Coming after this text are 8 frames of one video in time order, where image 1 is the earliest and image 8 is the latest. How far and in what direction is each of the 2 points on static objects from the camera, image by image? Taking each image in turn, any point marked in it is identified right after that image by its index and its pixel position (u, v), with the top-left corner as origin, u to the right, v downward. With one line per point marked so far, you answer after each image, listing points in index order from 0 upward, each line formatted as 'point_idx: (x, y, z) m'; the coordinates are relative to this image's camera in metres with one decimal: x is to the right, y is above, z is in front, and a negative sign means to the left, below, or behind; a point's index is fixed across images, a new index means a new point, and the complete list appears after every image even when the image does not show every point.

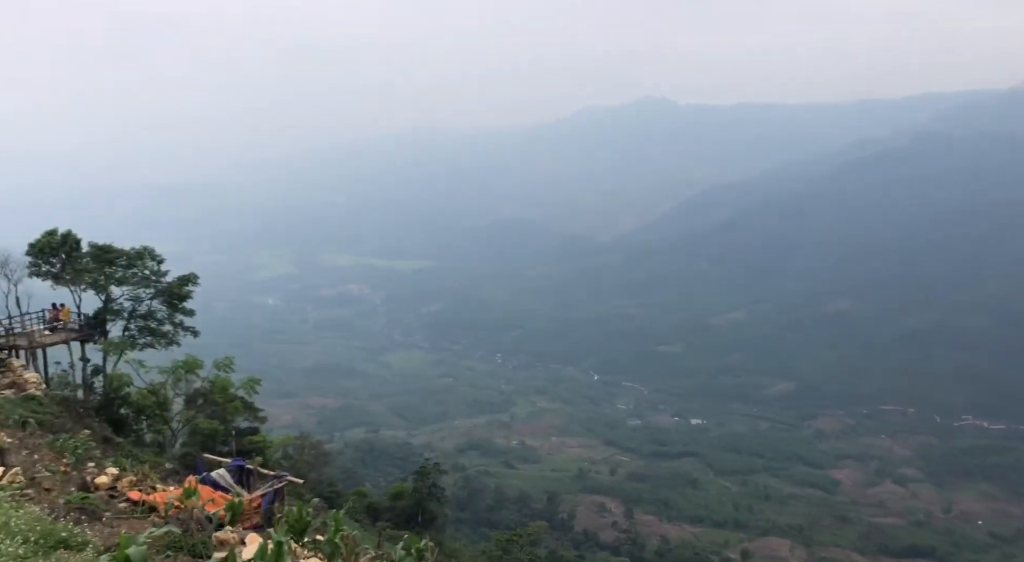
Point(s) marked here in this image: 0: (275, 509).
0: (-3.3, -3.3, +9.4) m
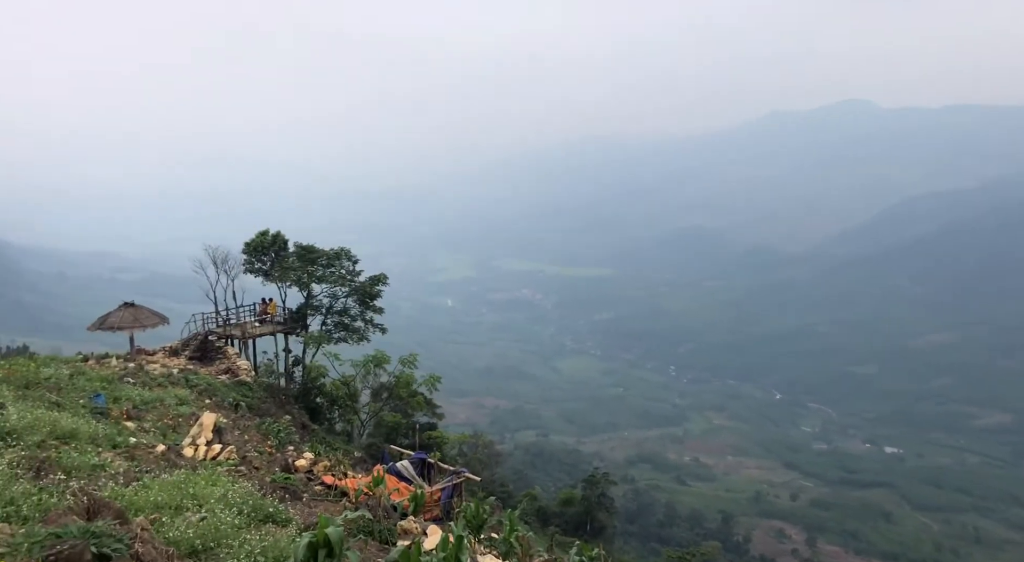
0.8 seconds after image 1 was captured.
0: (-0.8, -3.3, +9.6) m
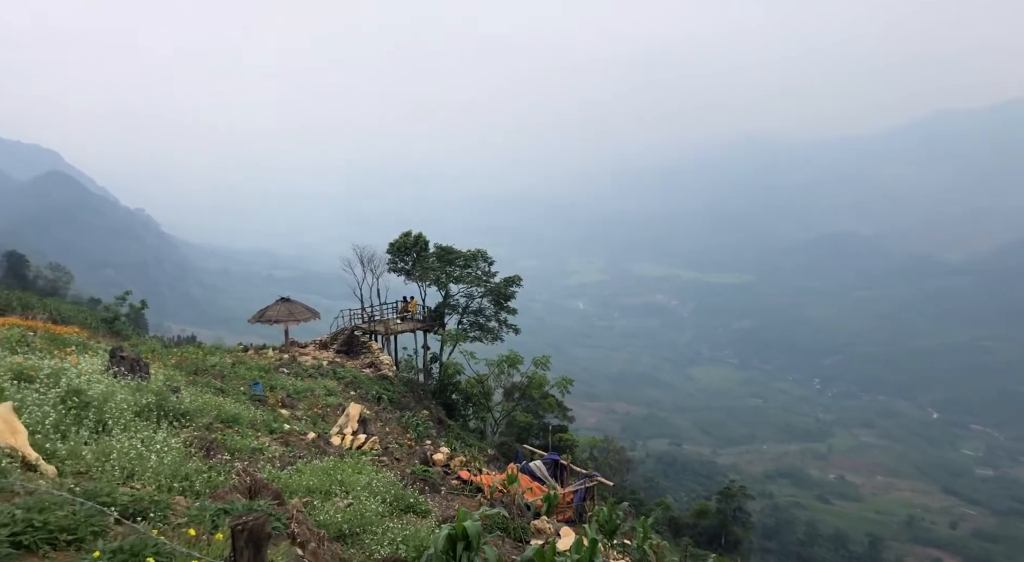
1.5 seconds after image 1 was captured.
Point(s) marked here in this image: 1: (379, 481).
0: (+1.1, -3.4, +9.6) m
1: (-1.7, -2.7, +8.6) m
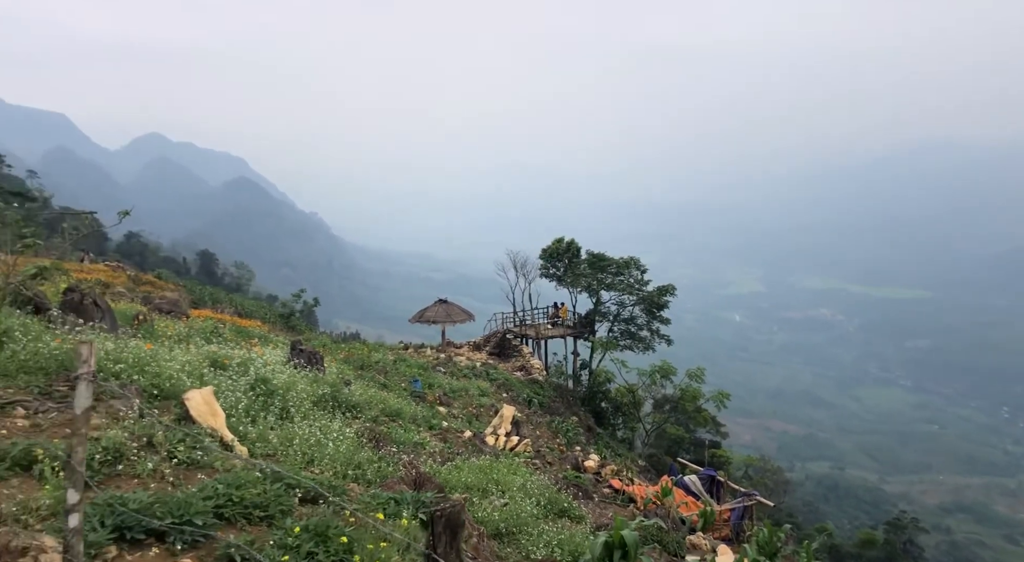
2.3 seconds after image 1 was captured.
0: (+3.2, -3.5, +9.3) m
1: (+0.3, -2.8, +8.8) m
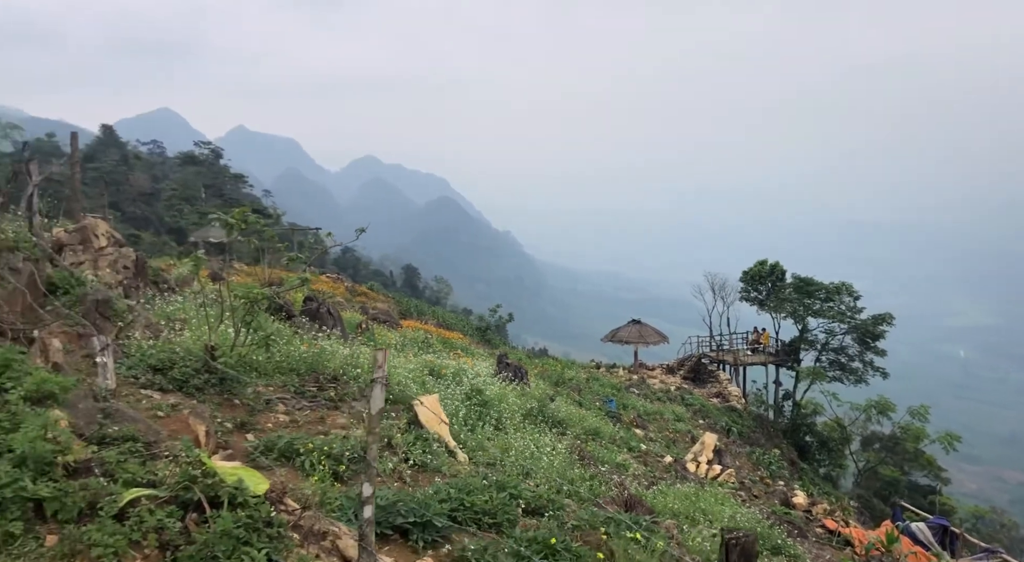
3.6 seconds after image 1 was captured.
0: (+5.9, -4.0, +8.5) m
1: (+3.0, -3.1, +8.5) m
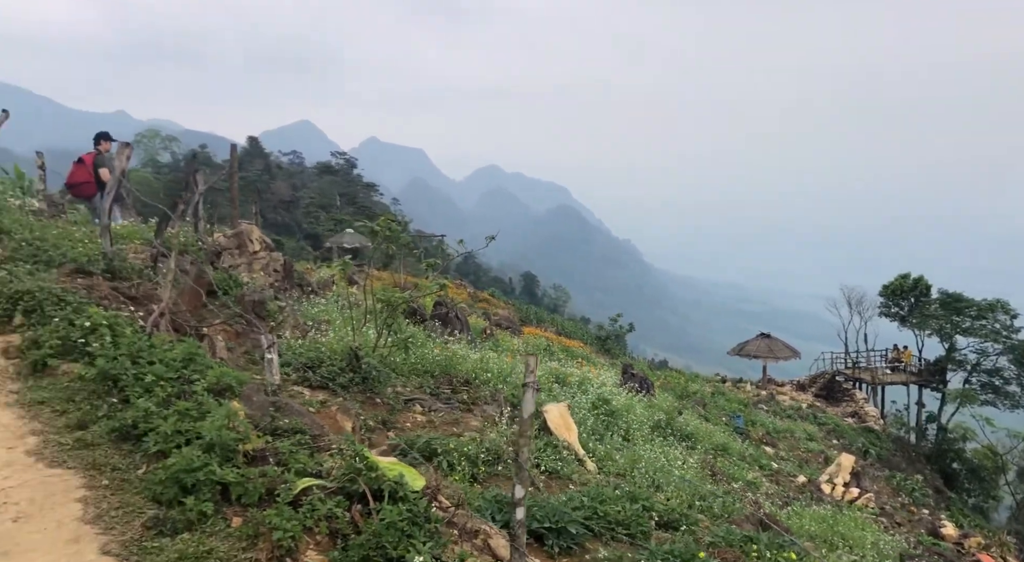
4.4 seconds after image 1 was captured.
0: (+7.5, -4.2, +7.7) m
1: (+4.6, -3.3, +8.1) m
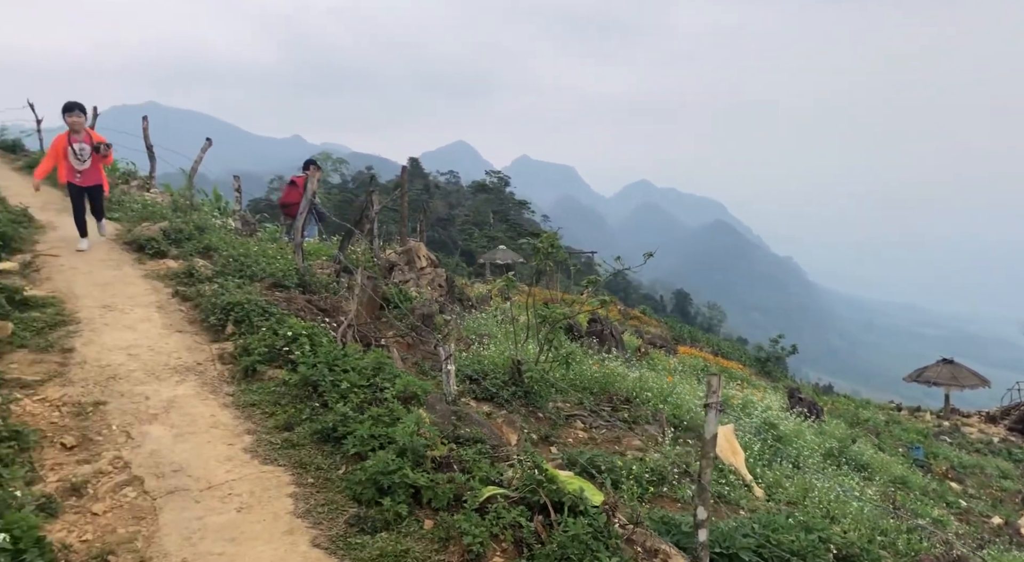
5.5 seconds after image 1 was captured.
0: (+9.3, -4.5, +6.3) m
1: (+6.6, -3.5, +7.2) m
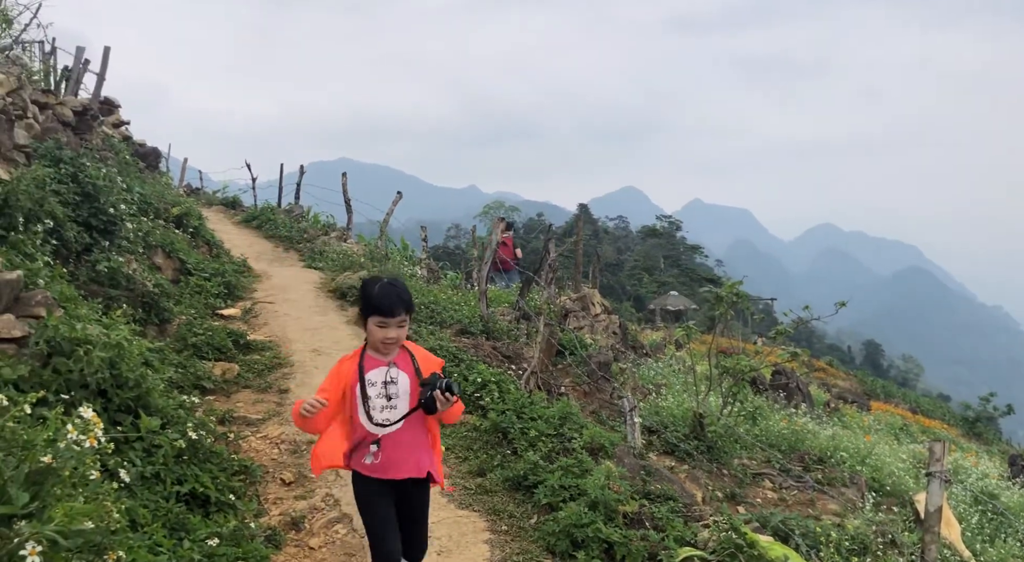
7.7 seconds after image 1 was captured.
0: (+11.1, -5.0, +4.3) m
1: (+8.5, -4.1, +5.7) m
